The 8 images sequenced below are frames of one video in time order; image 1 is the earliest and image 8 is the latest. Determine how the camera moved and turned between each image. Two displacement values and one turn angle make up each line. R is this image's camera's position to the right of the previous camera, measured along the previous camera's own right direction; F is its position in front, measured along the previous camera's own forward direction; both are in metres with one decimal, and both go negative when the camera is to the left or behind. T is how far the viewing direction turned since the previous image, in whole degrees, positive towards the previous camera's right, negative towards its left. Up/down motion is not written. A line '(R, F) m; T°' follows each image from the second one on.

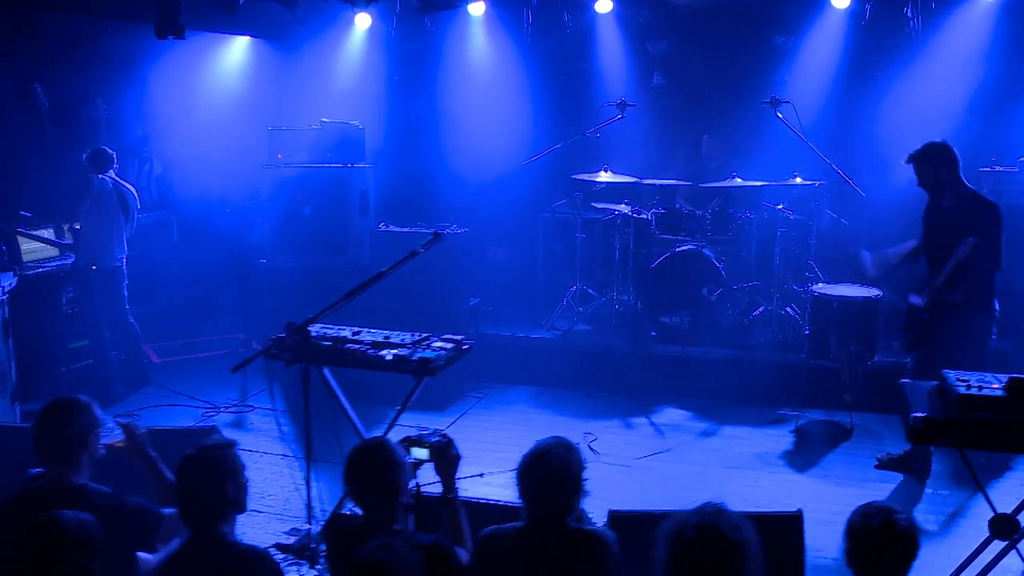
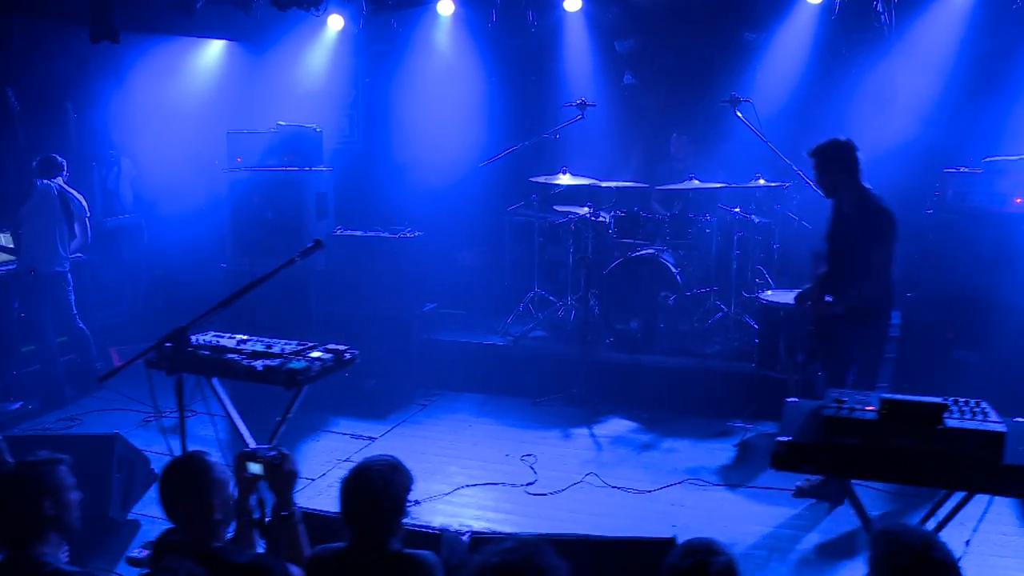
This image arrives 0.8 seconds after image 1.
(+0.7, +0.2) m; -4°
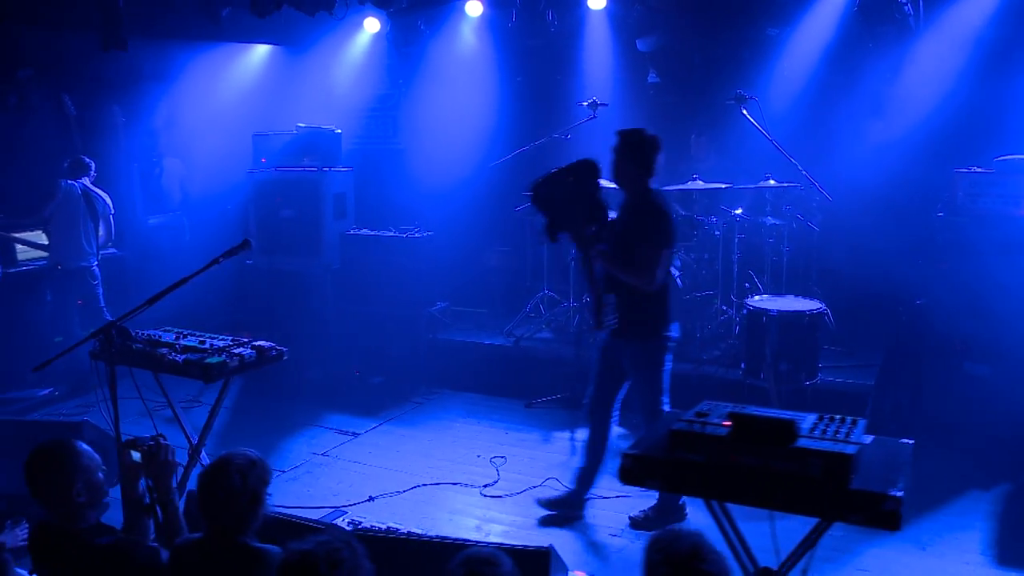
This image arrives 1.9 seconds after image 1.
(+0.9, +0.1) m; -8°
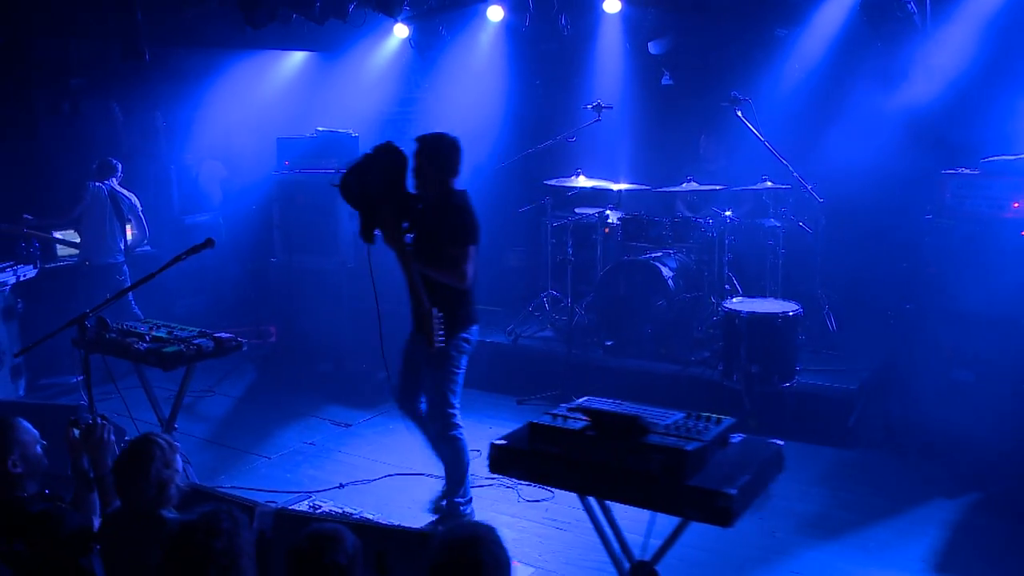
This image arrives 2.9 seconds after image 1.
(+0.7, -0.1) m; -6°
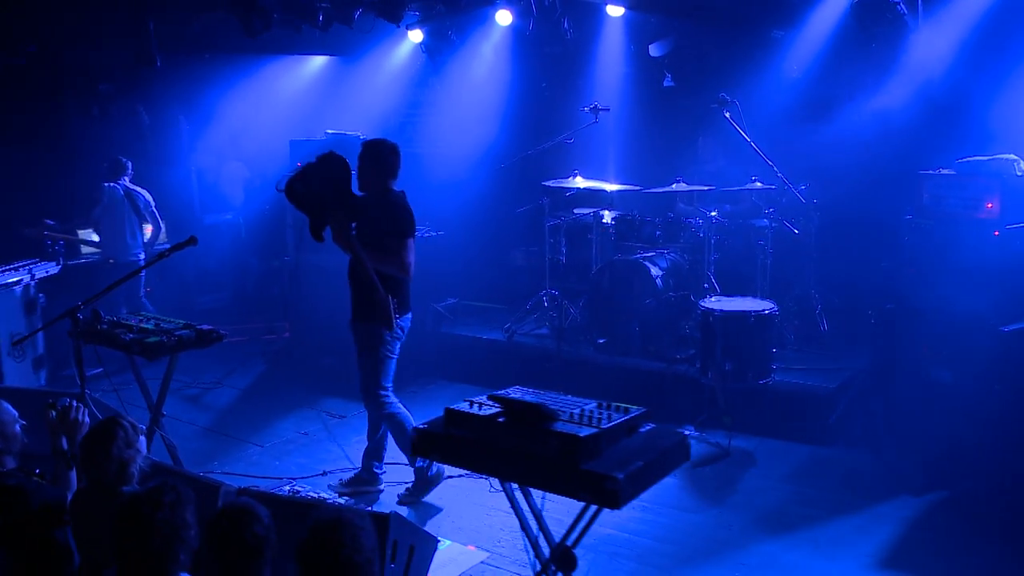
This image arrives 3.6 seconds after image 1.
(+0.4, -0.1) m; -3°
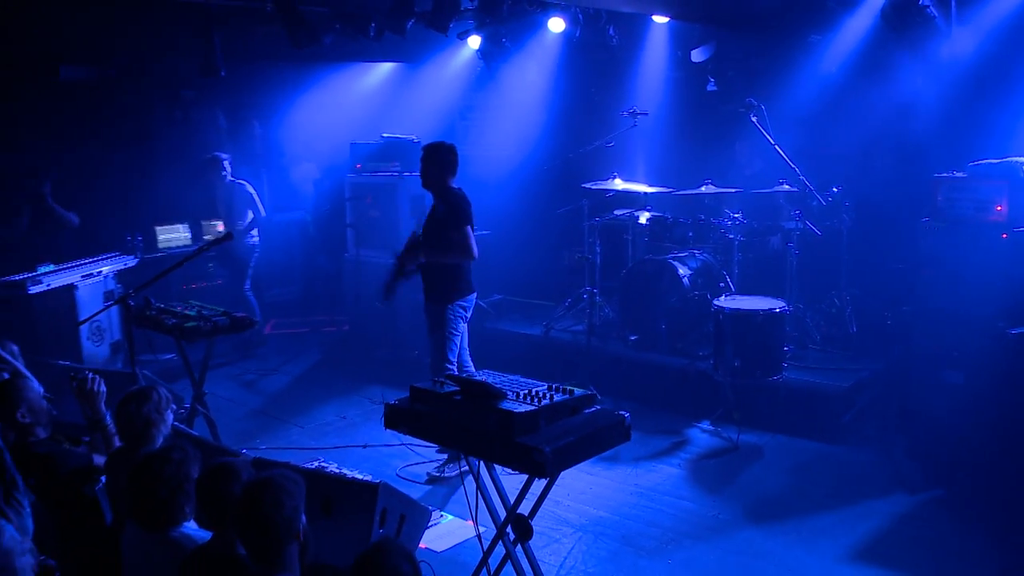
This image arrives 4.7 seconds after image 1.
(+0.5, -0.3) m; -6°
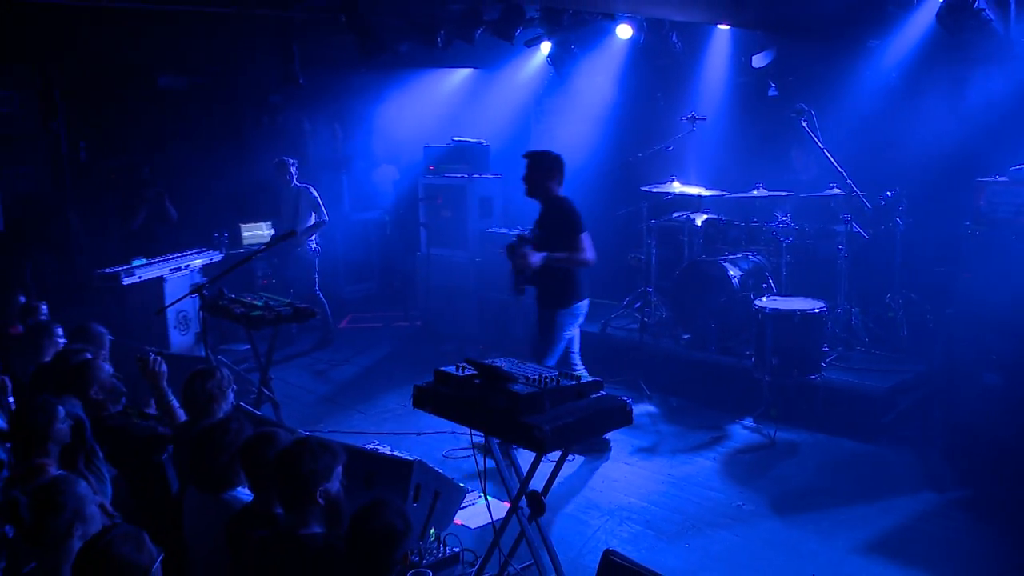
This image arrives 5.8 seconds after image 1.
(+0.3, -0.3) m; -6°
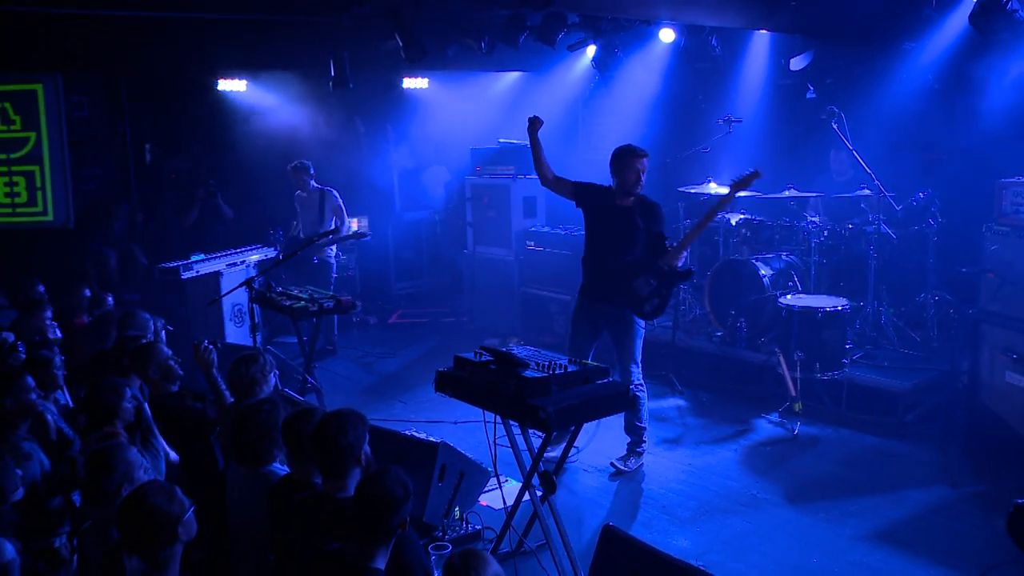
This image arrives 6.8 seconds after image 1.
(+0.2, -0.2) m; -4°
